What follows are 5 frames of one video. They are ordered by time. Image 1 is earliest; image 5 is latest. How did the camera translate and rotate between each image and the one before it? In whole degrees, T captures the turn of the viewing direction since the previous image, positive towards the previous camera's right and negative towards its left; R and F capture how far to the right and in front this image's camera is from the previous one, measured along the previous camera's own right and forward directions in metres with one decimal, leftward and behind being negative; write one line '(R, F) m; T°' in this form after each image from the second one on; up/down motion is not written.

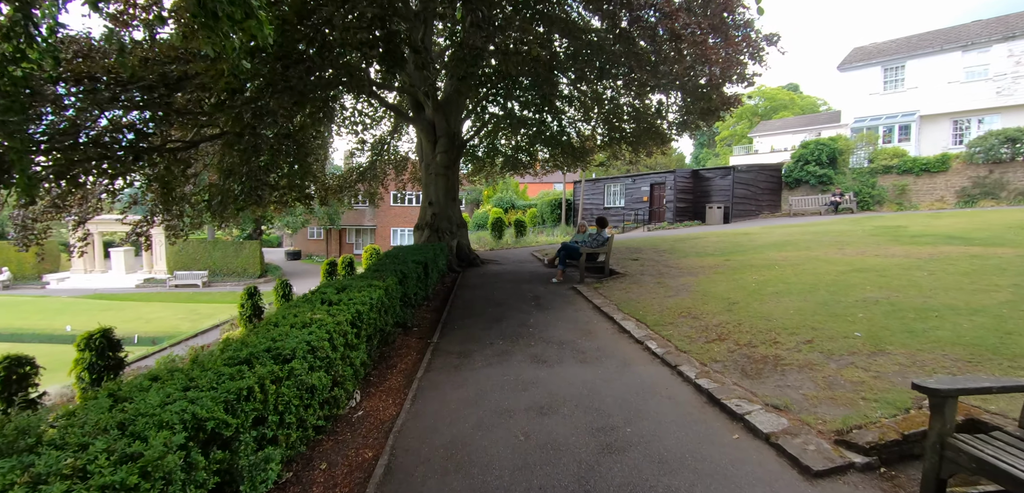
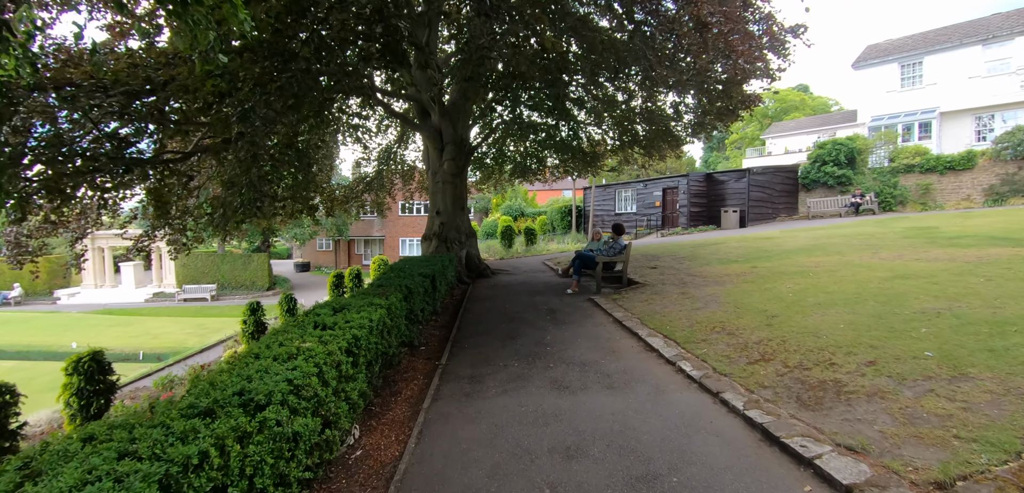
(-0.1, +0.4) m; -1°
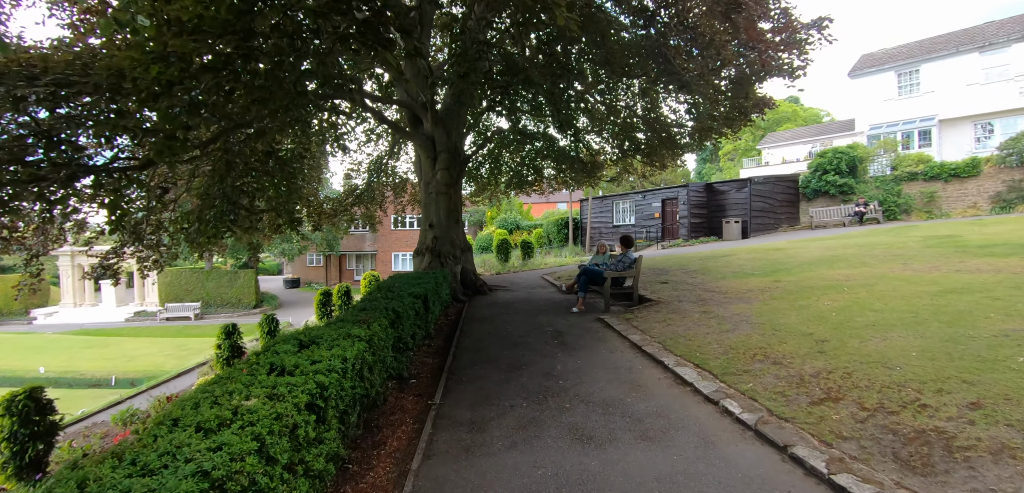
(-0.1, +0.7) m; +1°
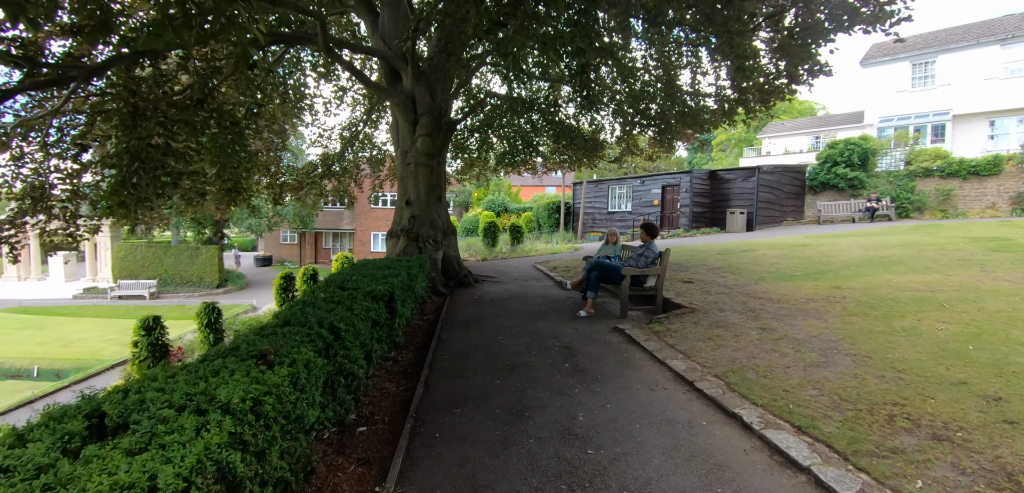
(-0.1, +1.5) m; +2°
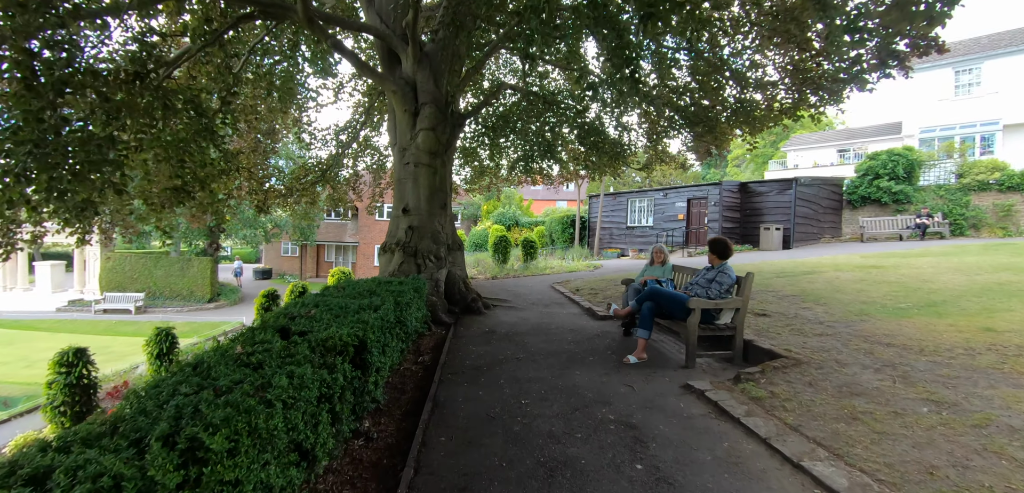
(-0.2, +1.5) m; -1°
